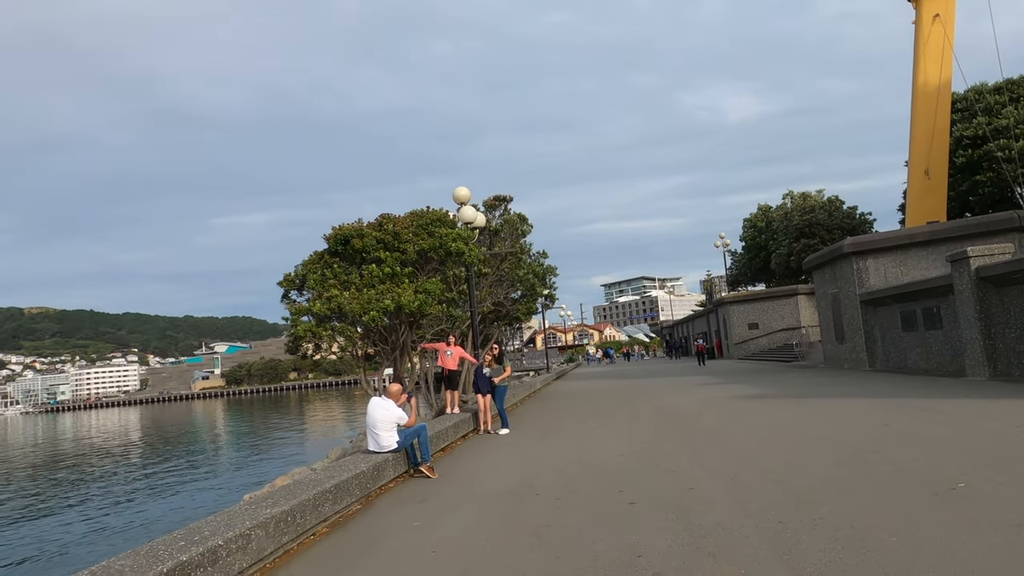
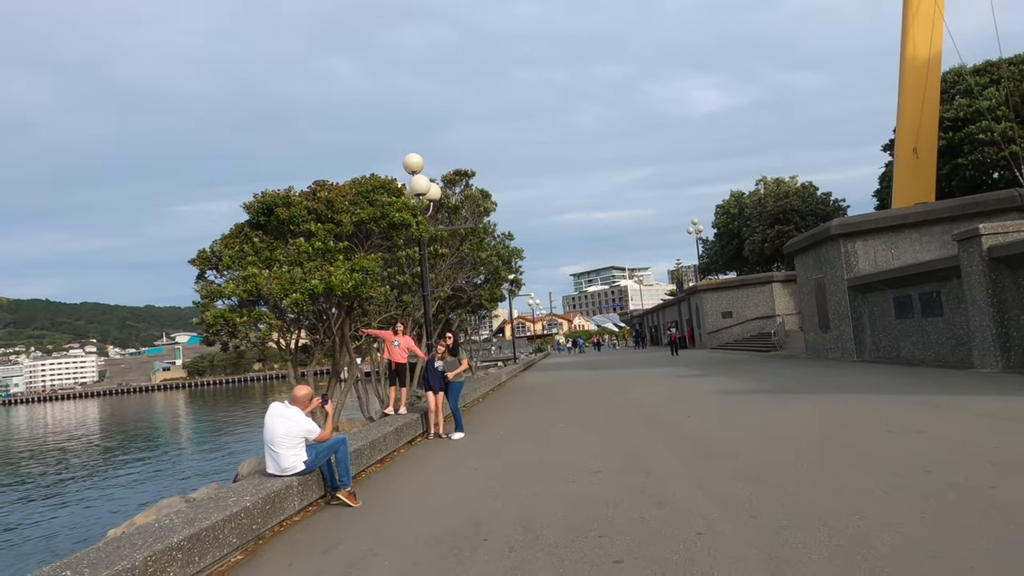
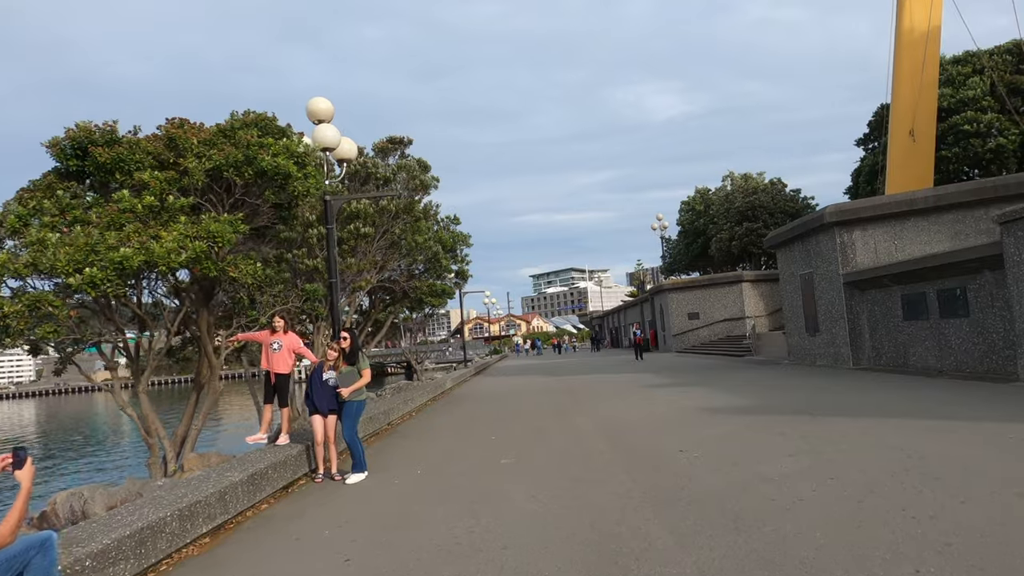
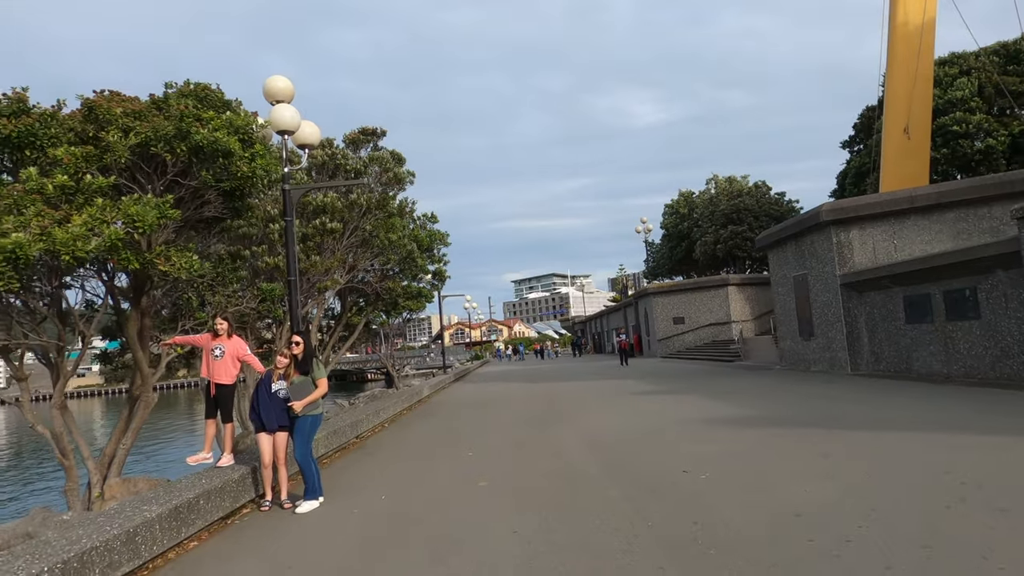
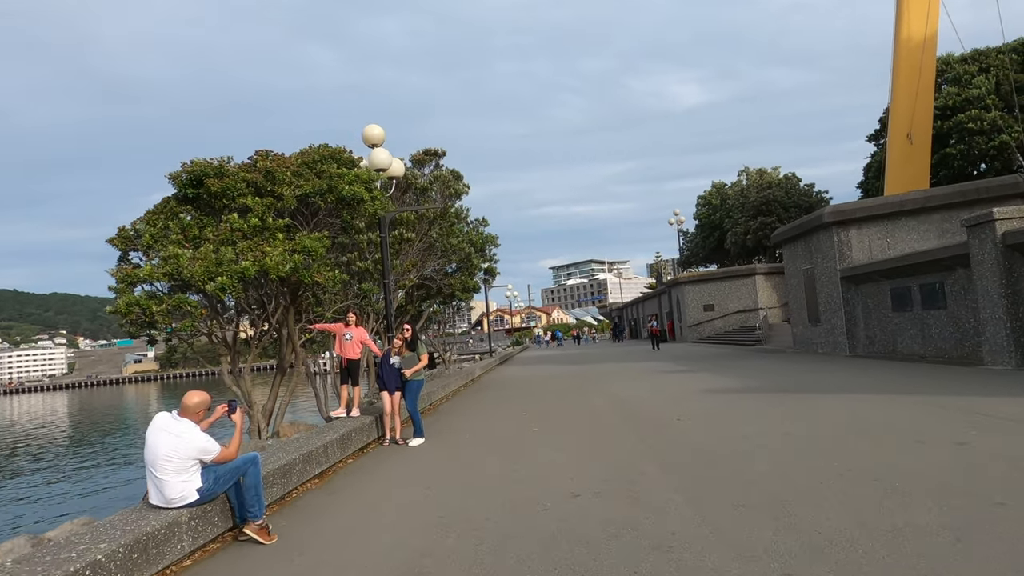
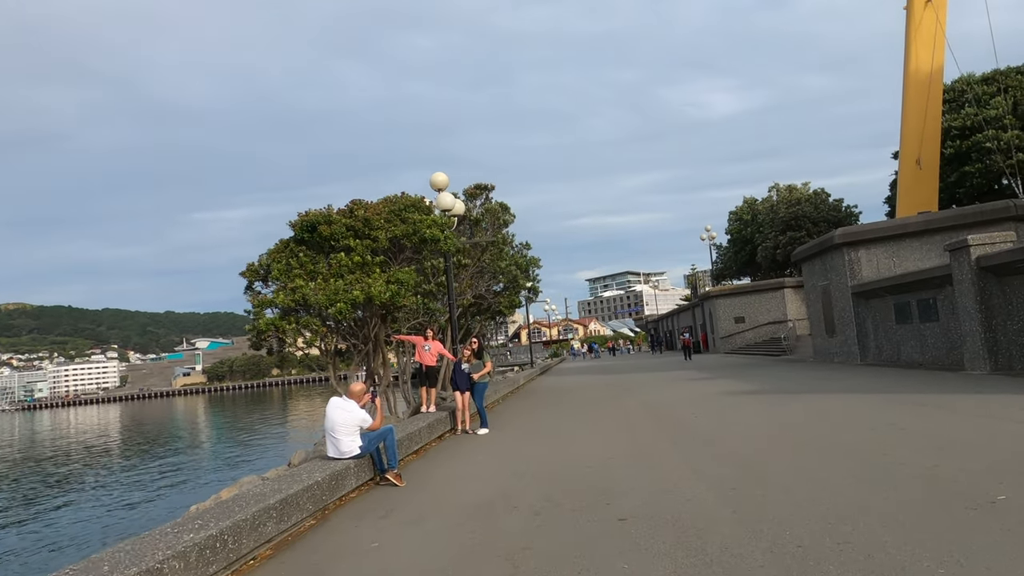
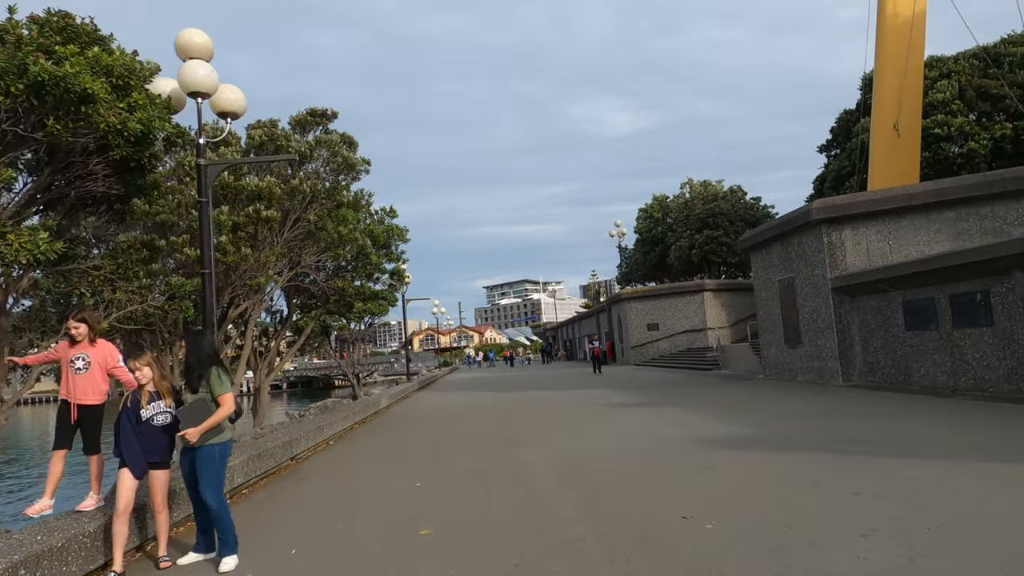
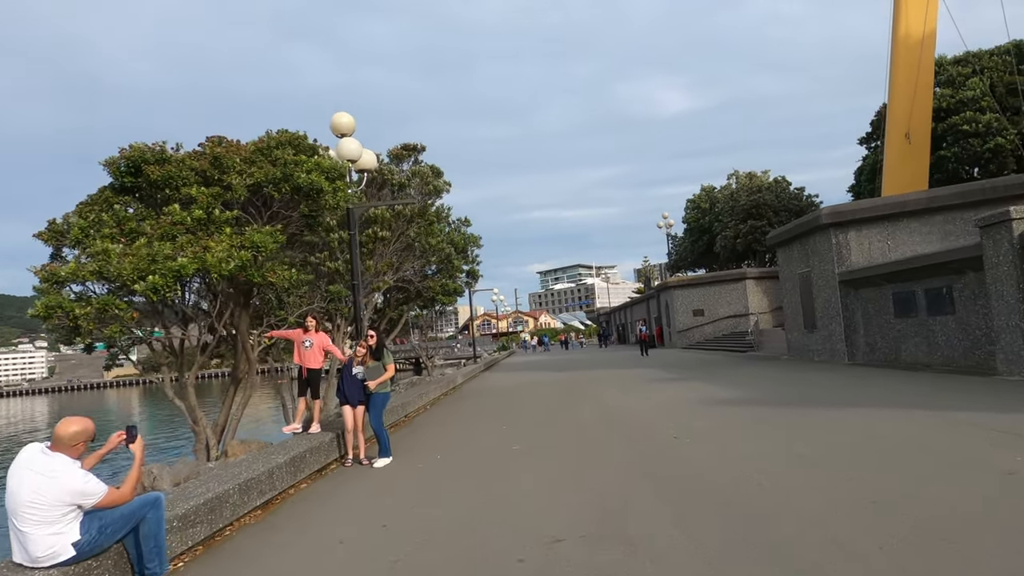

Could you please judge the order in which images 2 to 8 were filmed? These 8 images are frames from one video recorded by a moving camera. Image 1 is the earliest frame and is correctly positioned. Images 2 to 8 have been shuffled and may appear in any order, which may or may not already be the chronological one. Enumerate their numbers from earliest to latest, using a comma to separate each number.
6, 2, 5, 8, 3, 4, 7
